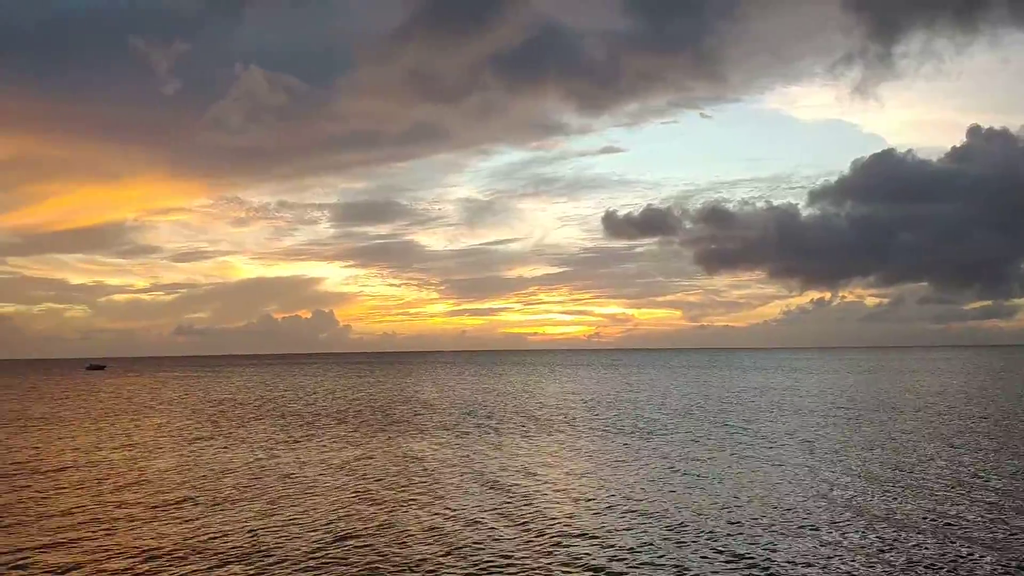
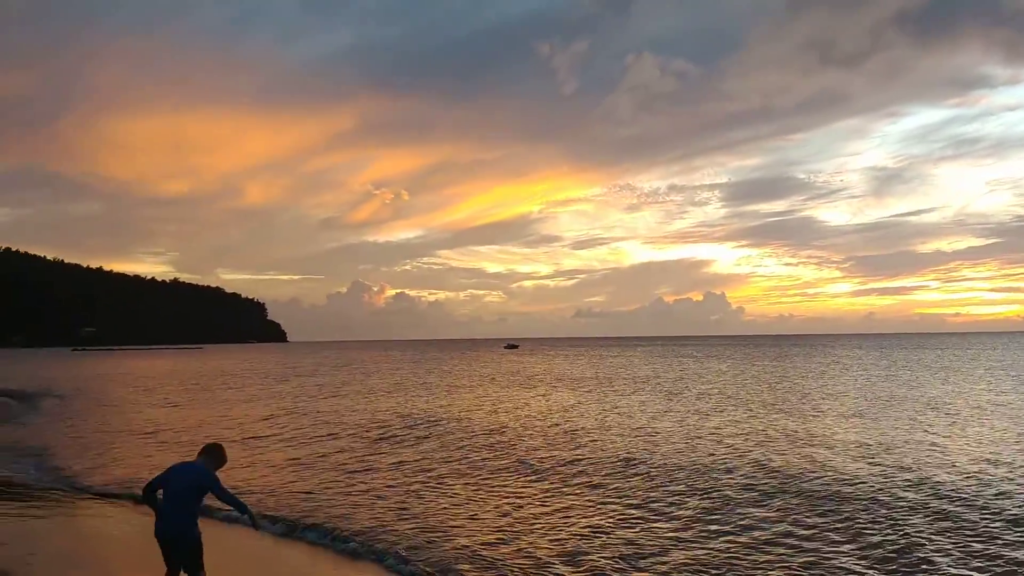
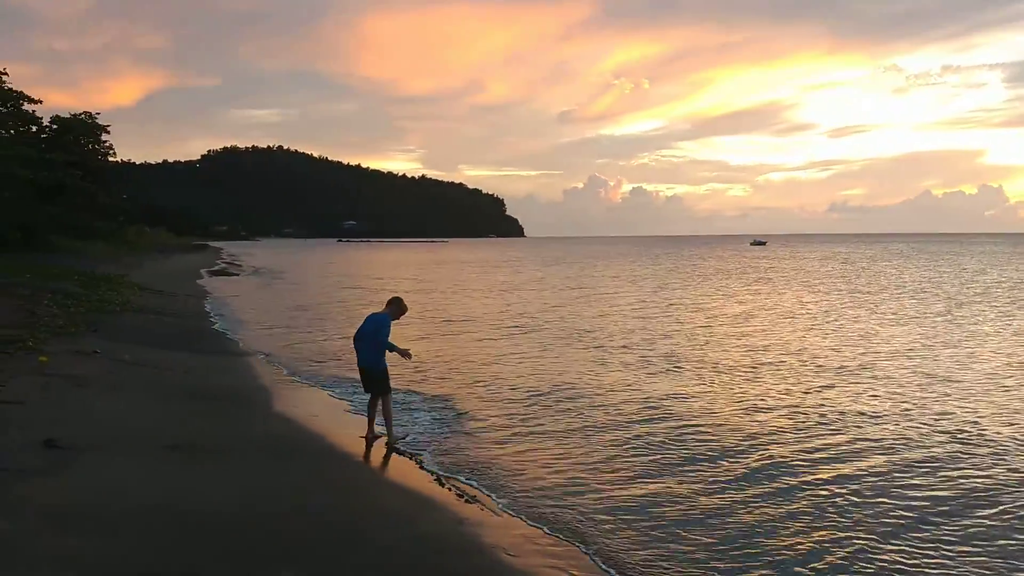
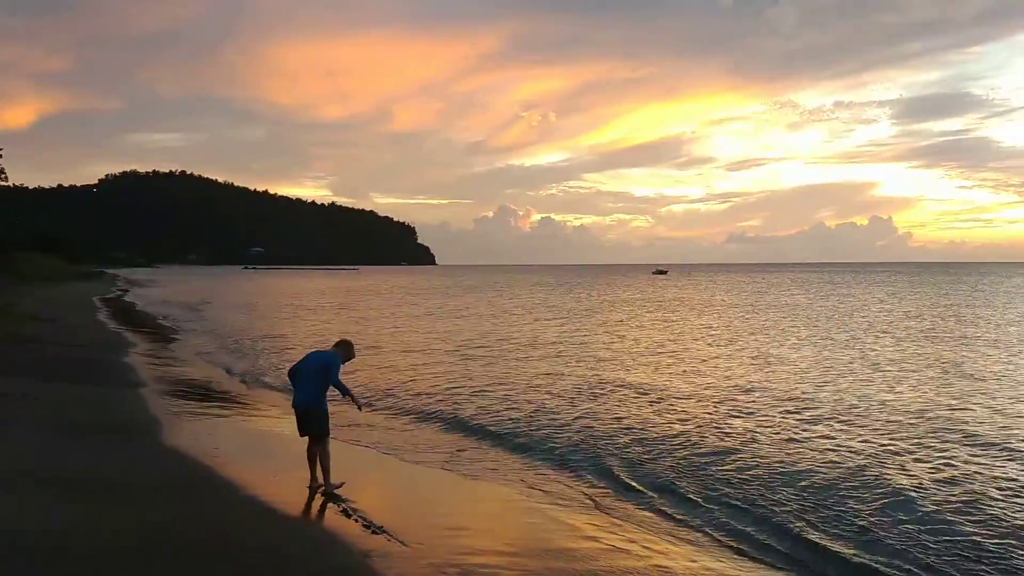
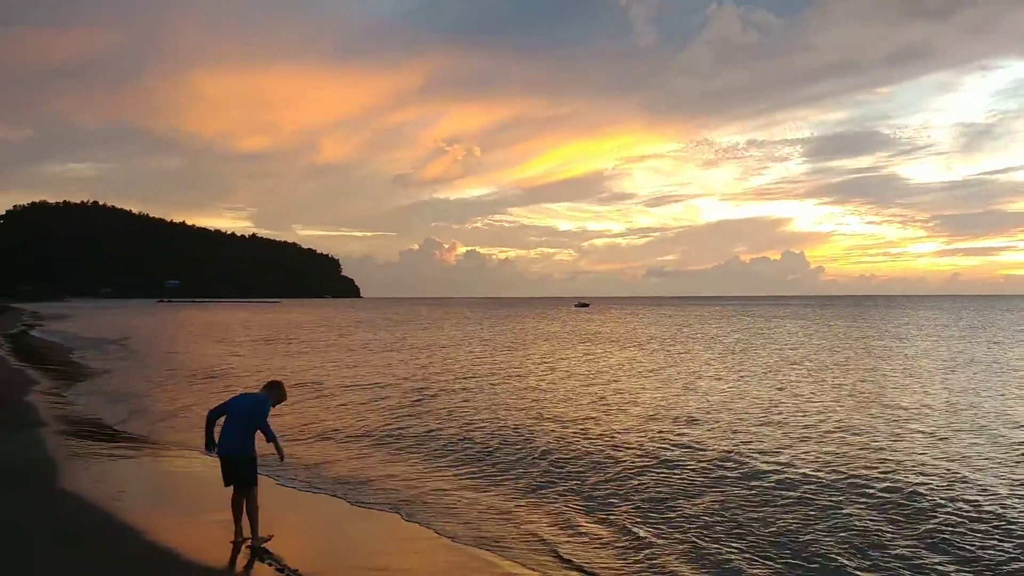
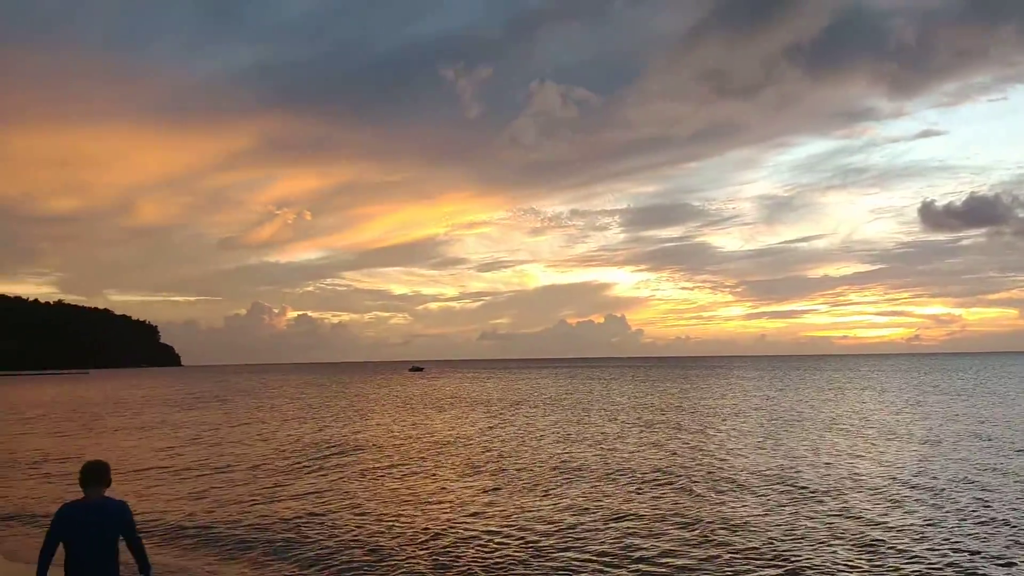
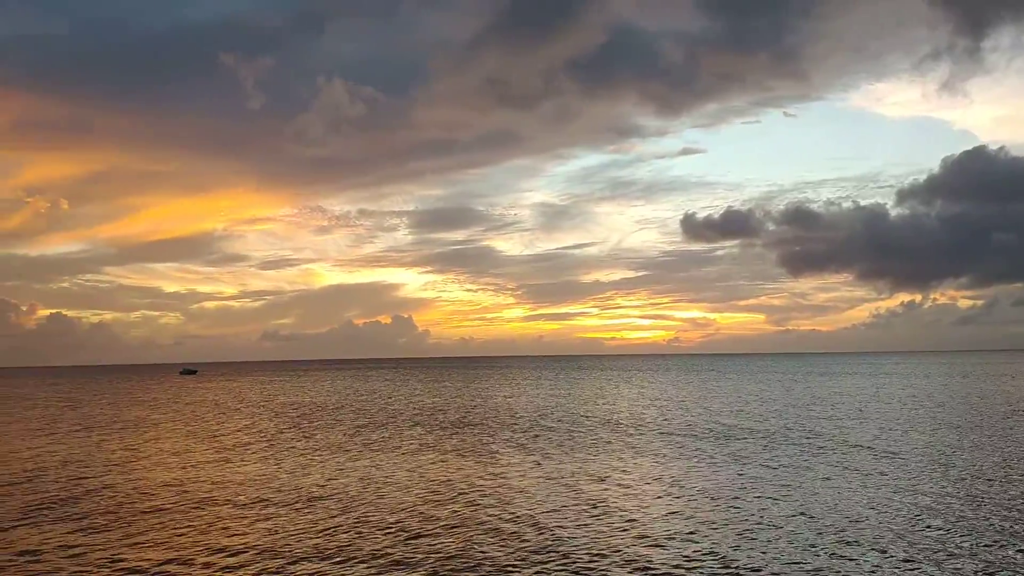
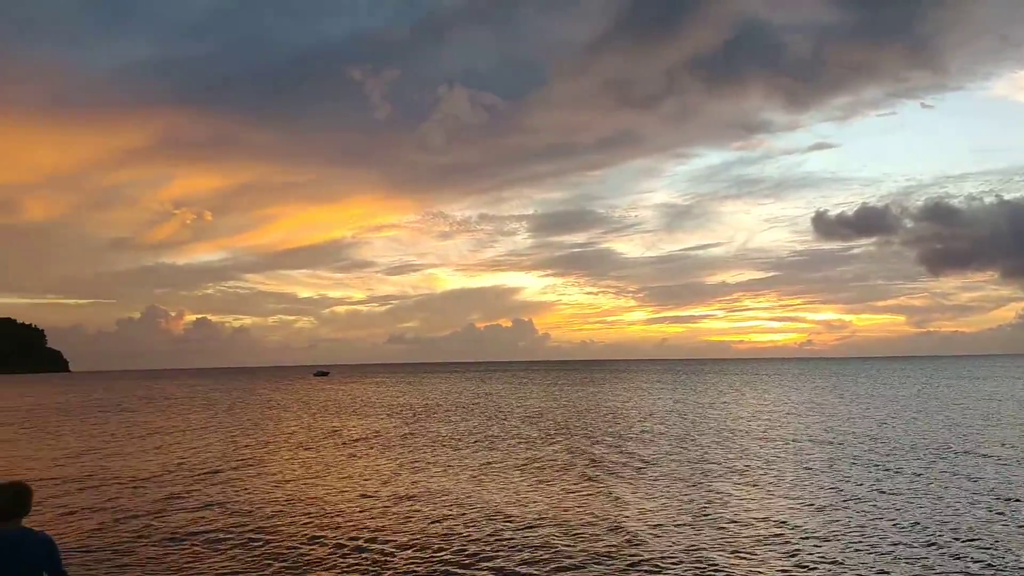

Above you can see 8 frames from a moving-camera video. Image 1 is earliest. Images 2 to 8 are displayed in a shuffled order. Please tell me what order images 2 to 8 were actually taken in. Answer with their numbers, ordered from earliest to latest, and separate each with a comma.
7, 8, 6, 2, 5, 4, 3
